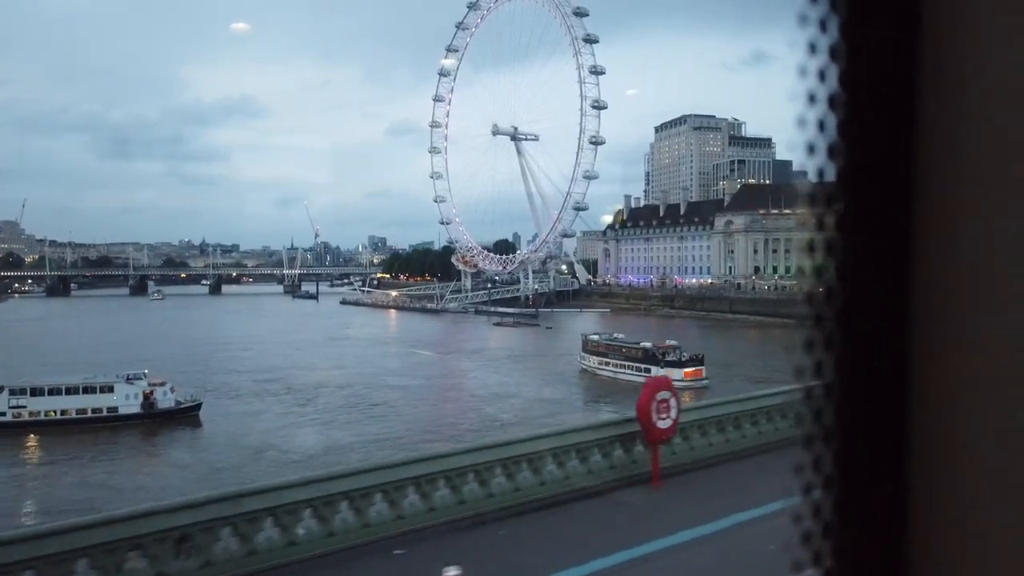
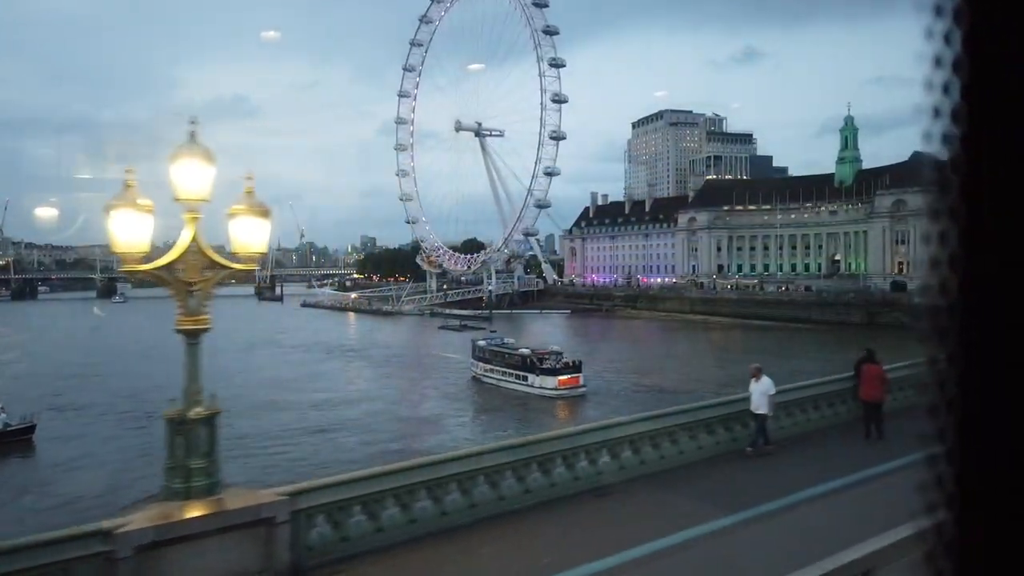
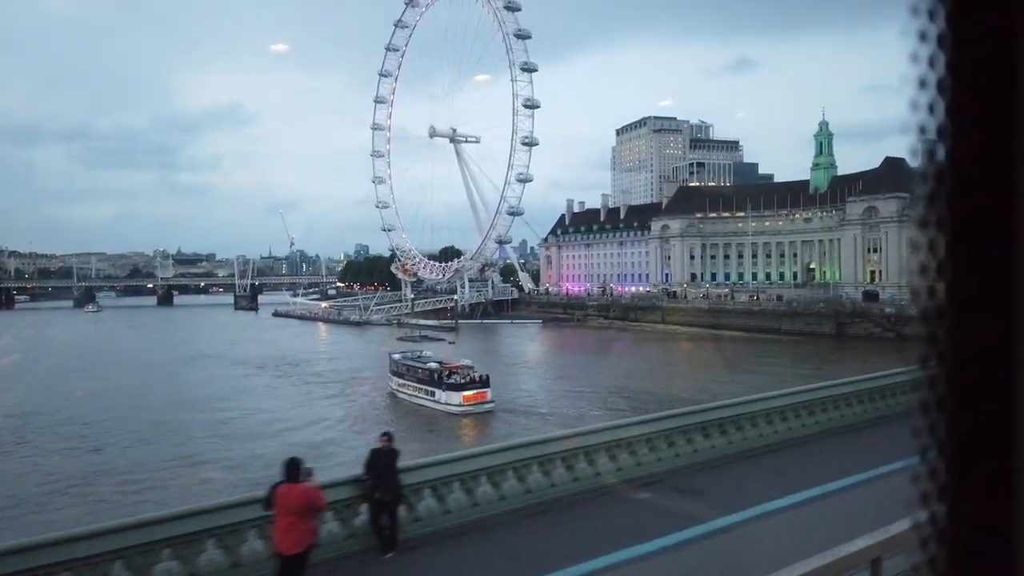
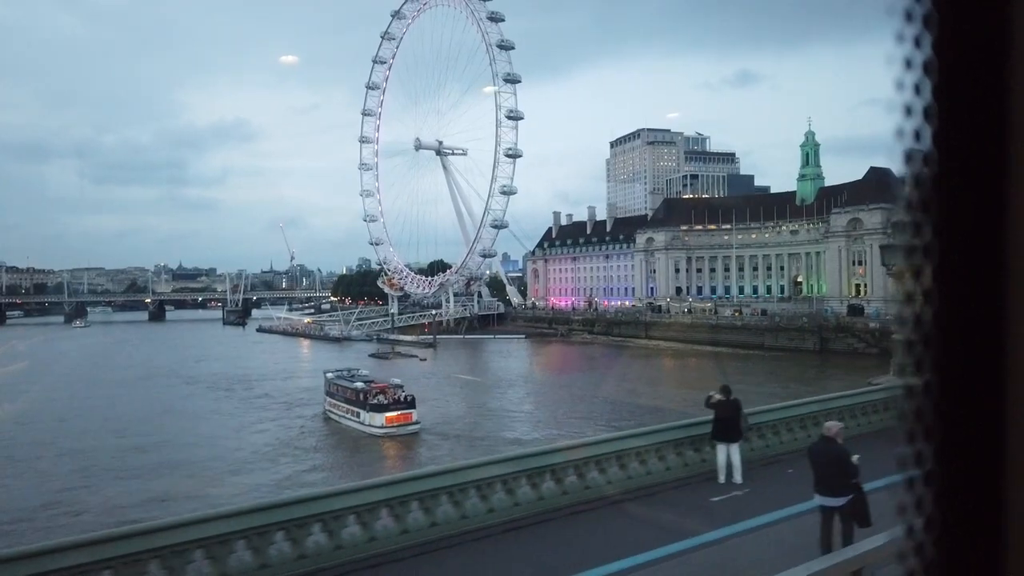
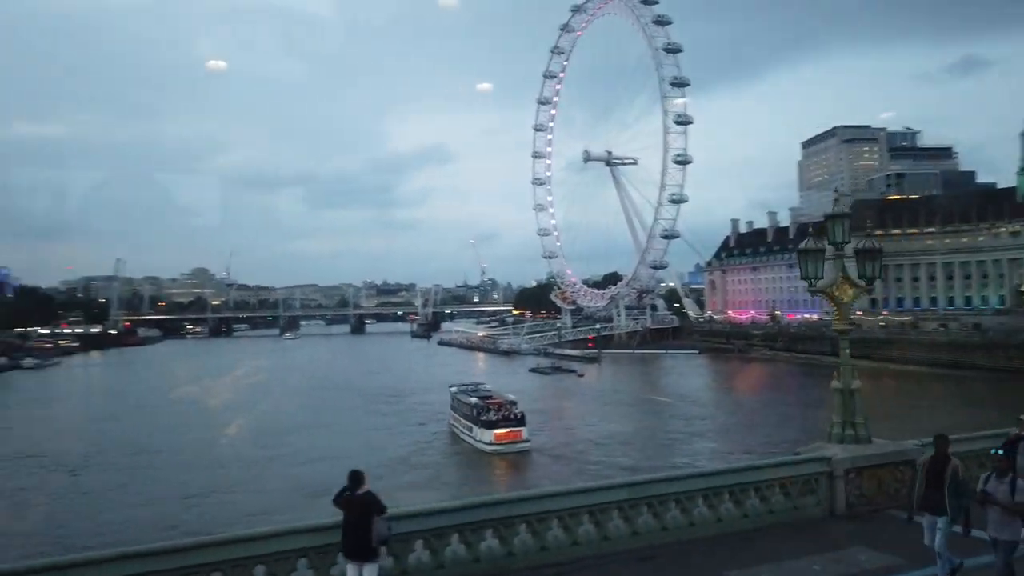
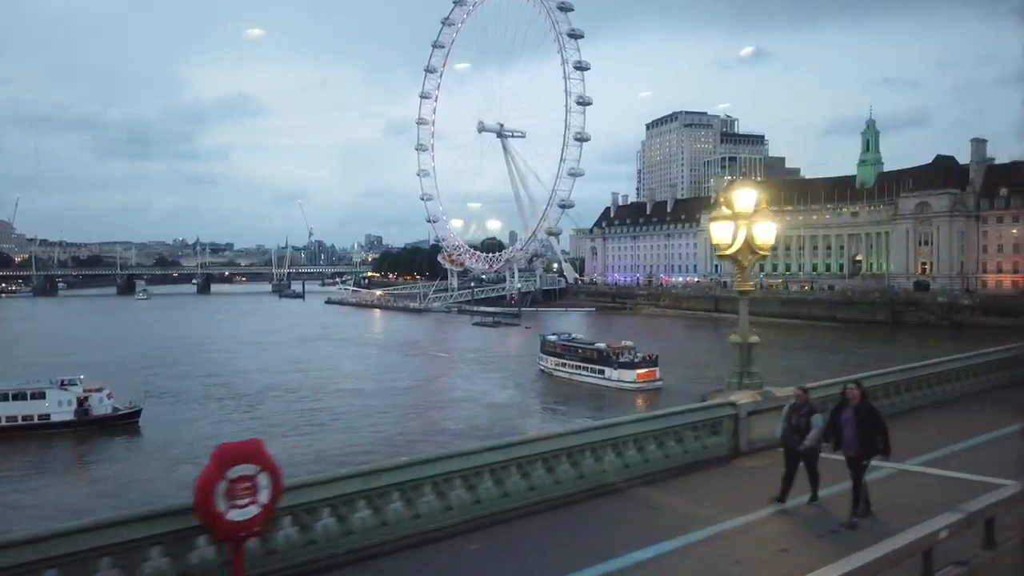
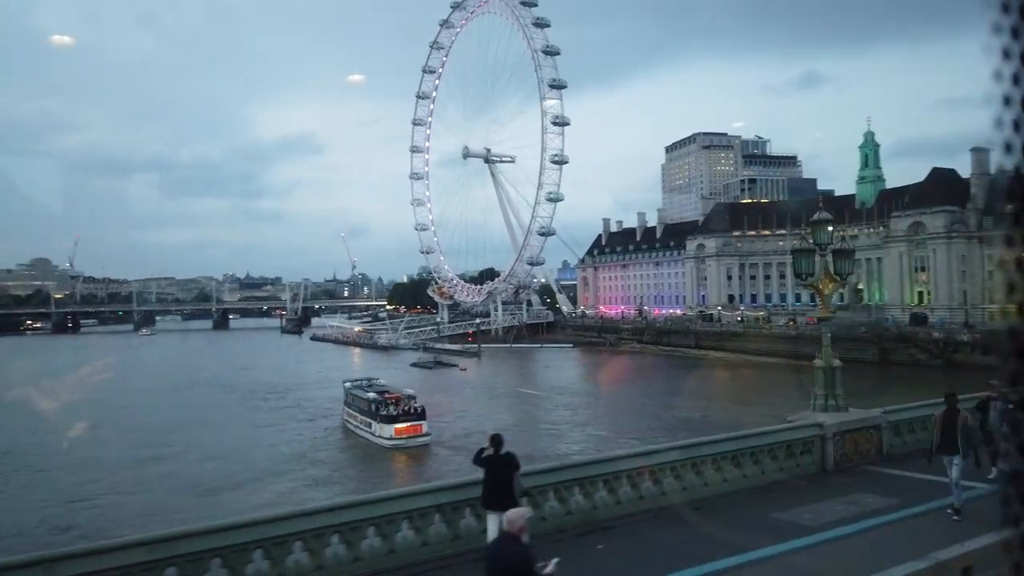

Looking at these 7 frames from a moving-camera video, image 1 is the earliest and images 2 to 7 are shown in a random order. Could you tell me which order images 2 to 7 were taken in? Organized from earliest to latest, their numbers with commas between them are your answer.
6, 2, 3, 4, 7, 5
